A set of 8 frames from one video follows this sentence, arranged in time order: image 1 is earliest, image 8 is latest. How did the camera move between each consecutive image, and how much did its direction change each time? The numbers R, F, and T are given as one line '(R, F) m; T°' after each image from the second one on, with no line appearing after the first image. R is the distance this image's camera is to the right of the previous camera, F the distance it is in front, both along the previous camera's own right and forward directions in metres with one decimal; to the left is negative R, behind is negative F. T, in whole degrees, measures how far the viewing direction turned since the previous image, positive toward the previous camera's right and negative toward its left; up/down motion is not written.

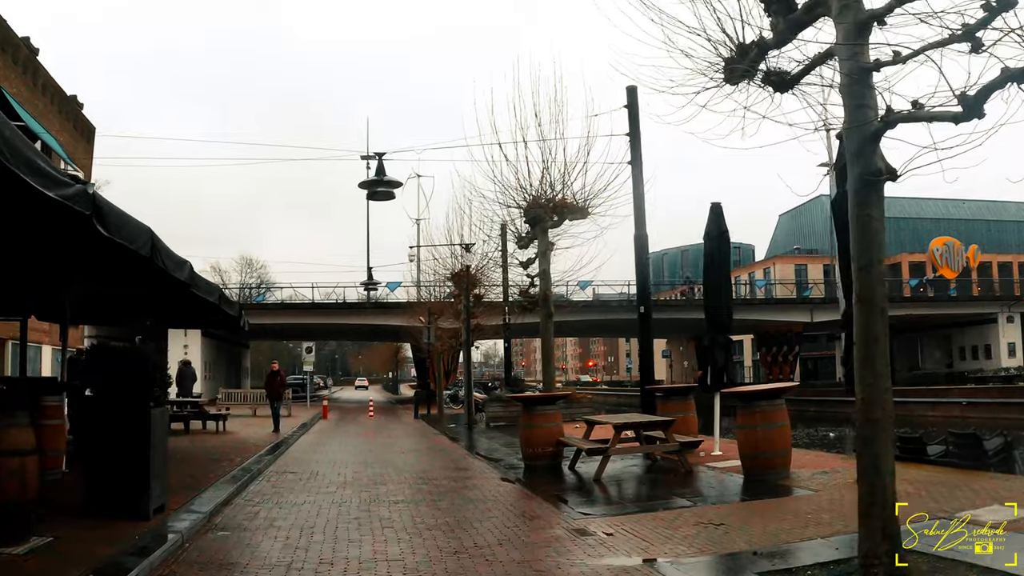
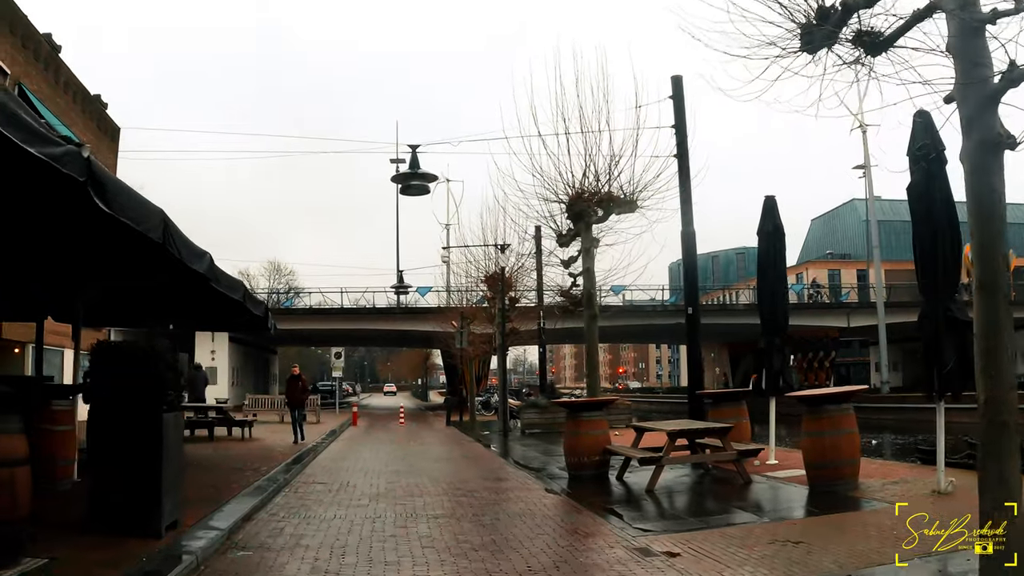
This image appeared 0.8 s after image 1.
(-0.2, +0.8) m; -2°
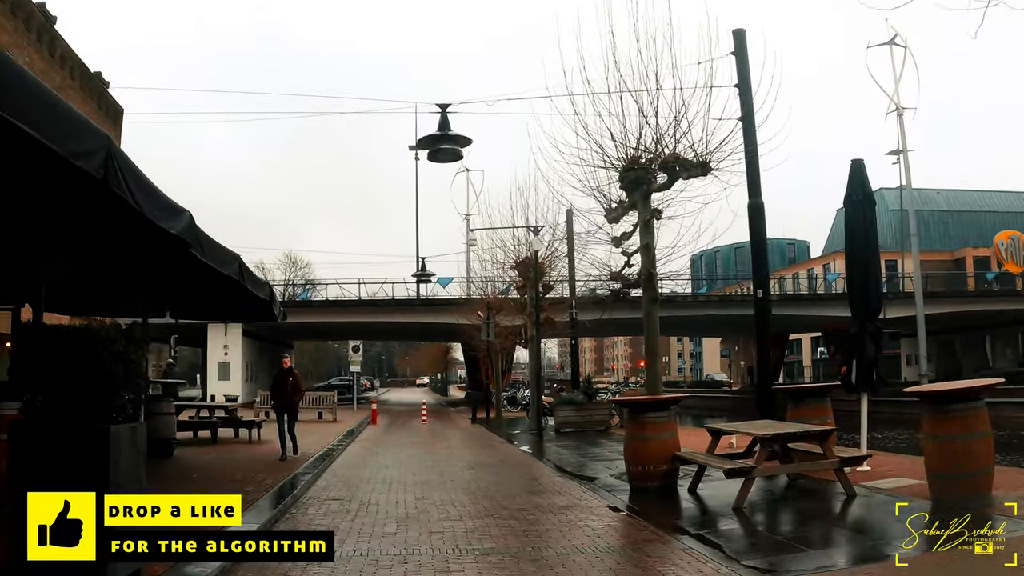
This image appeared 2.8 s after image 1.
(-0.4, +1.9) m; -1°
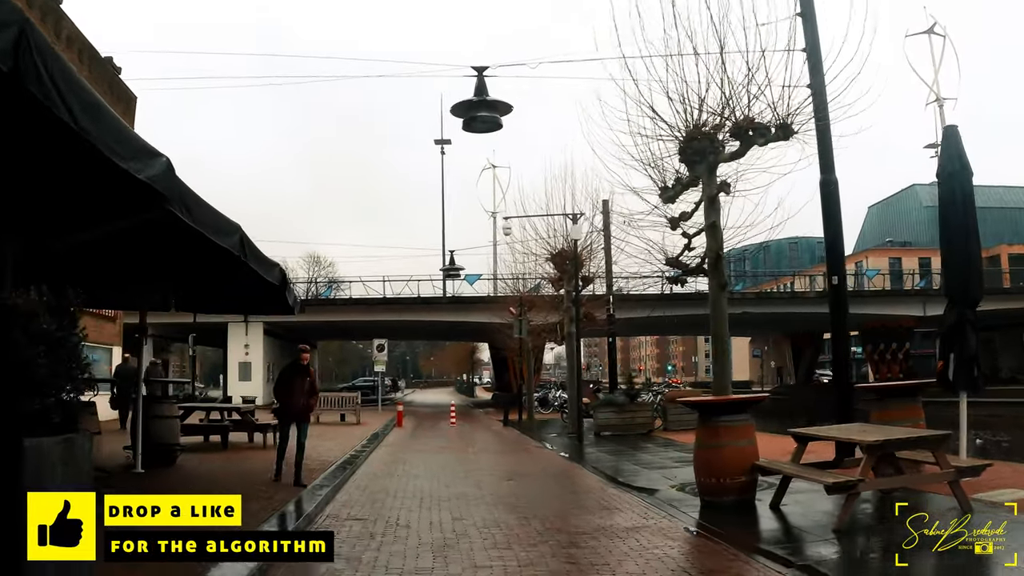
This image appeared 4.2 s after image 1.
(-0.3, +1.4) m; -2°
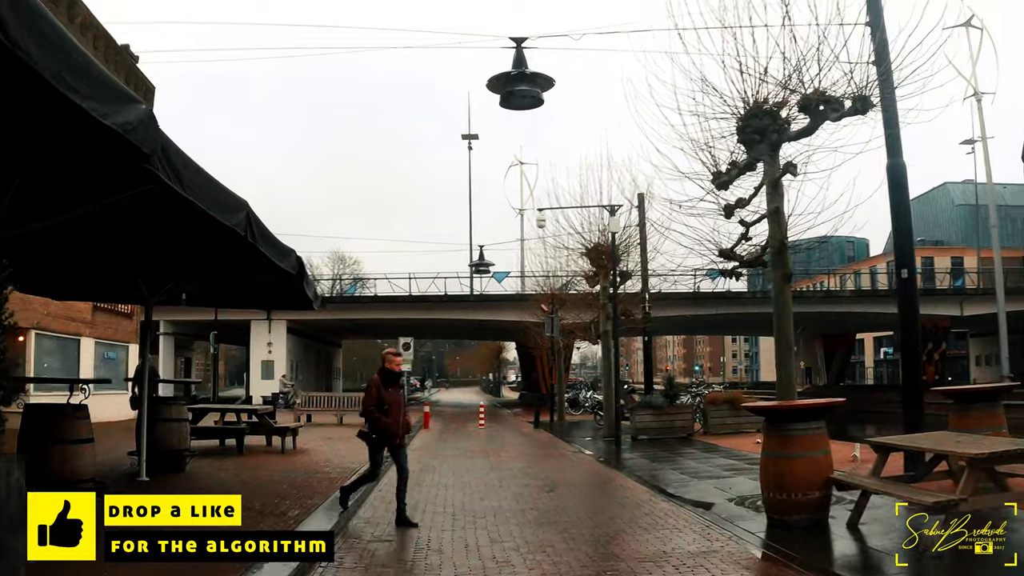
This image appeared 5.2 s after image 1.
(-0.2, +0.9) m; -2°
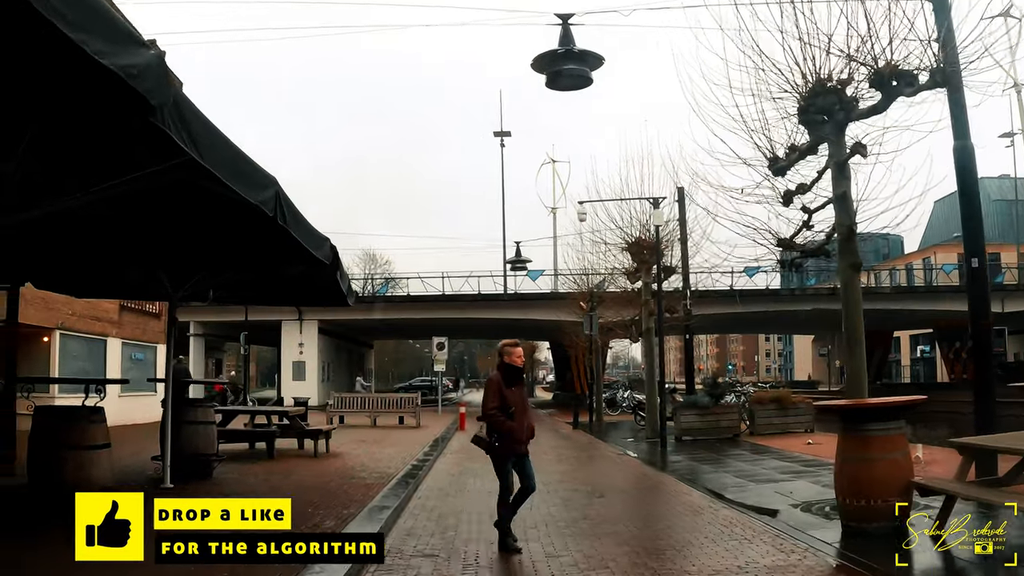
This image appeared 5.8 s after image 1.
(-0.2, +0.6) m; -2°
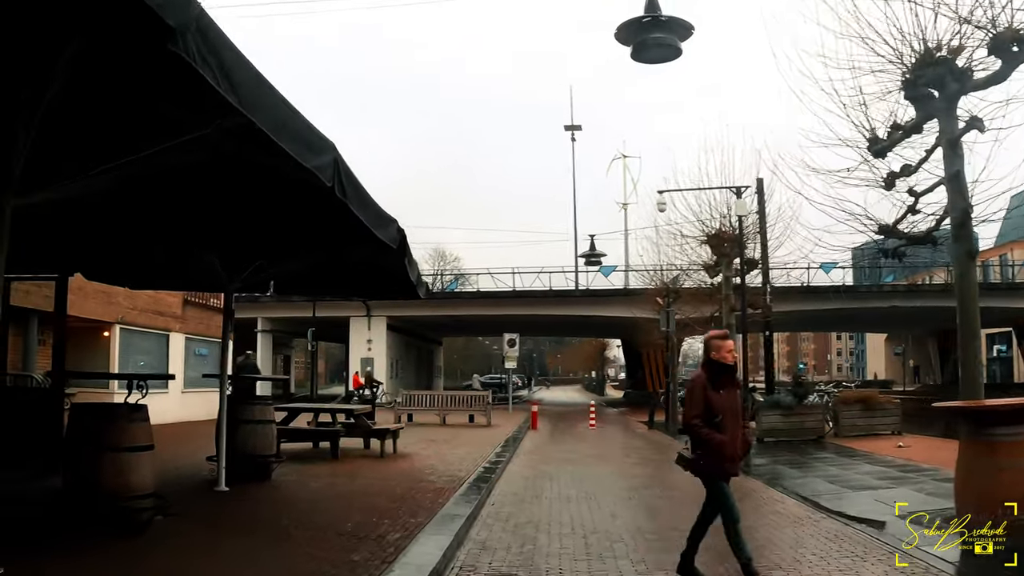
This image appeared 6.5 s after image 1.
(-0.1, +0.7) m; -5°
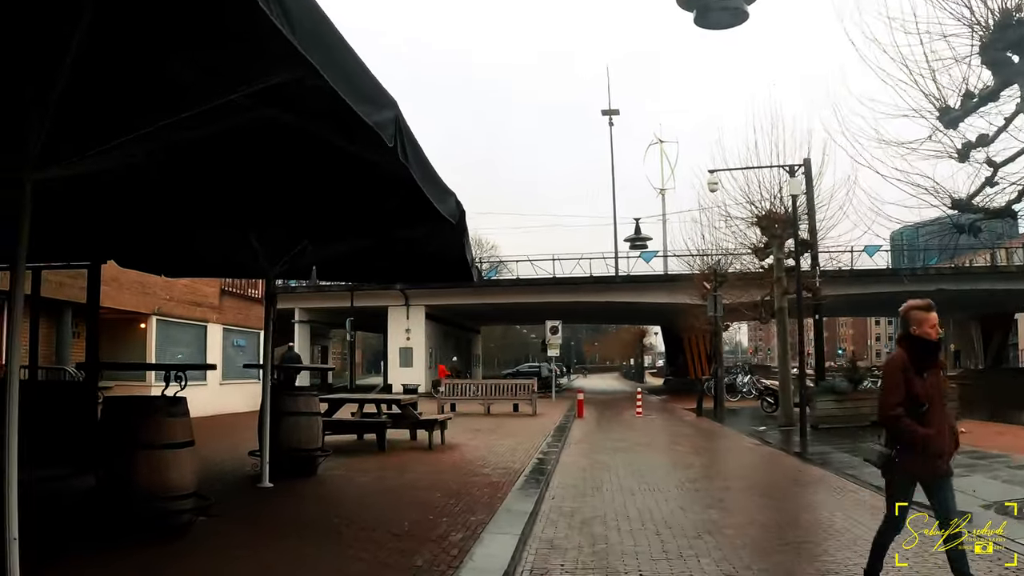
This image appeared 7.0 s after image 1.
(-0.2, +0.6) m; -2°
